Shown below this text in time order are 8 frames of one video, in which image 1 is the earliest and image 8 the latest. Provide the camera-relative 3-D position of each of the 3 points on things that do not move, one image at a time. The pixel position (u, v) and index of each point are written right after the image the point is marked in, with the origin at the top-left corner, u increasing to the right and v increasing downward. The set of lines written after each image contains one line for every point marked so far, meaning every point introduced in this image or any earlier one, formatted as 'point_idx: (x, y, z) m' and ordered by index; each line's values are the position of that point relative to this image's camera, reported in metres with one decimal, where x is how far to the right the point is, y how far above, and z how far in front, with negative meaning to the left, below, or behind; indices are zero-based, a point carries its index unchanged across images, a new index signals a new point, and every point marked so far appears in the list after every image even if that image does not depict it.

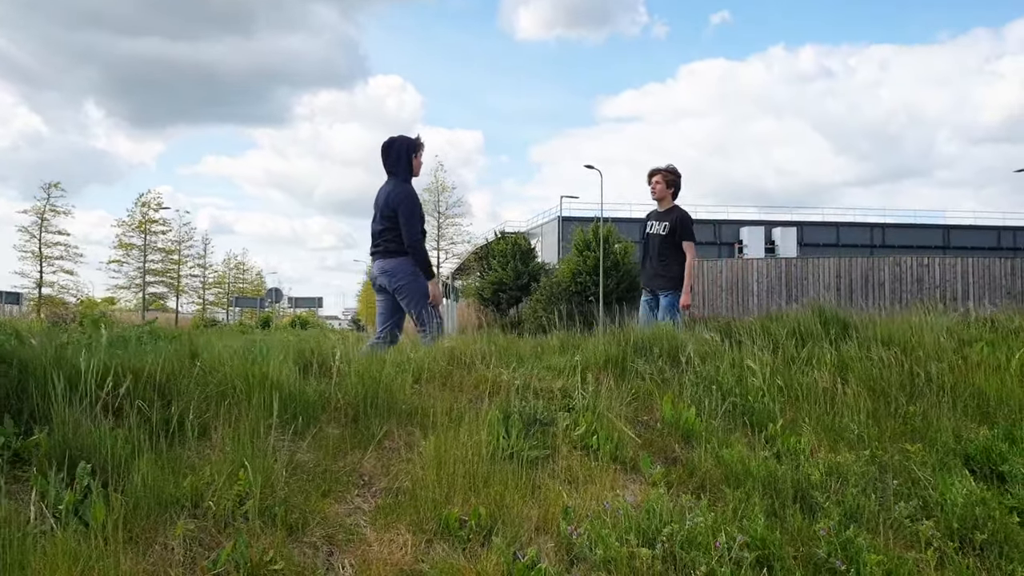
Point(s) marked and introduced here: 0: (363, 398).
0: (-0.6, -0.4, +3.6) m
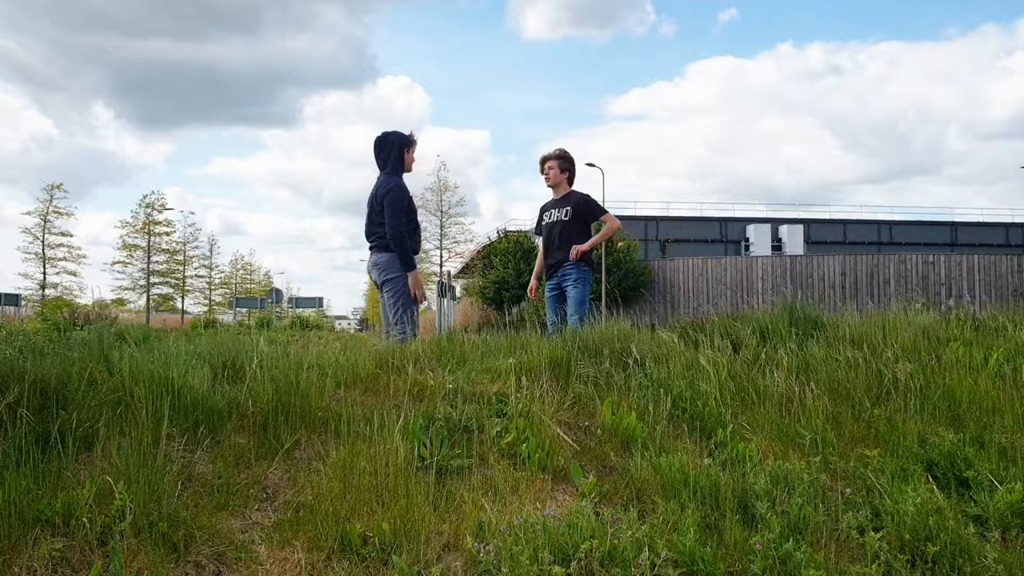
0: (-0.9, -0.4, +3.4) m
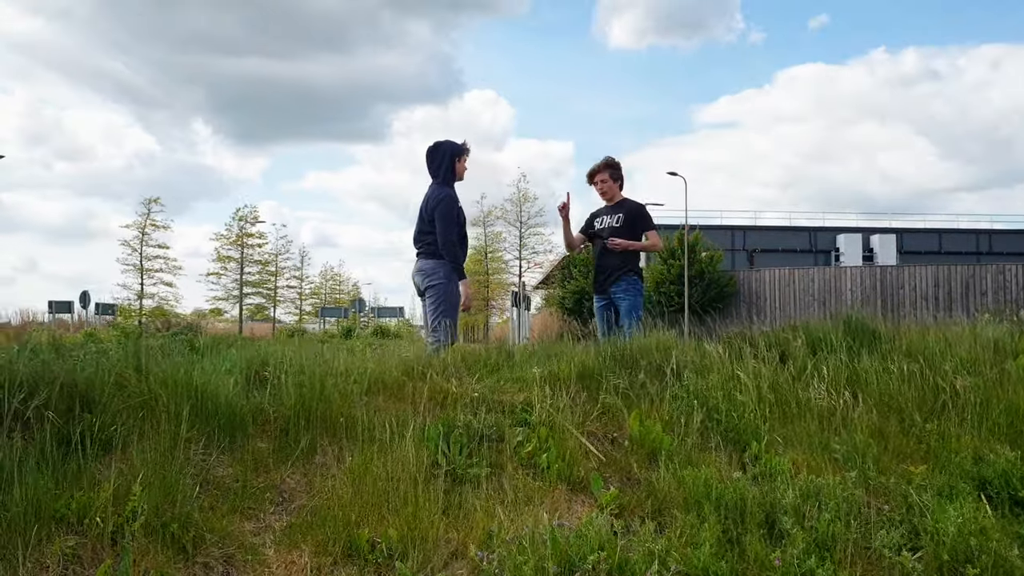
0: (-0.8, -0.5, +3.5) m
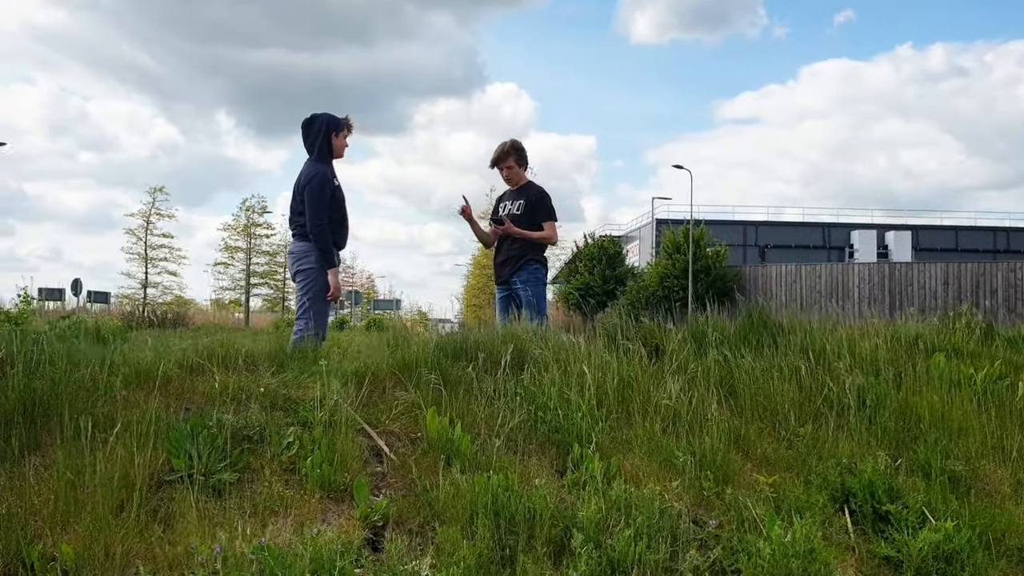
0: (-1.6, -0.4, +3.1) m
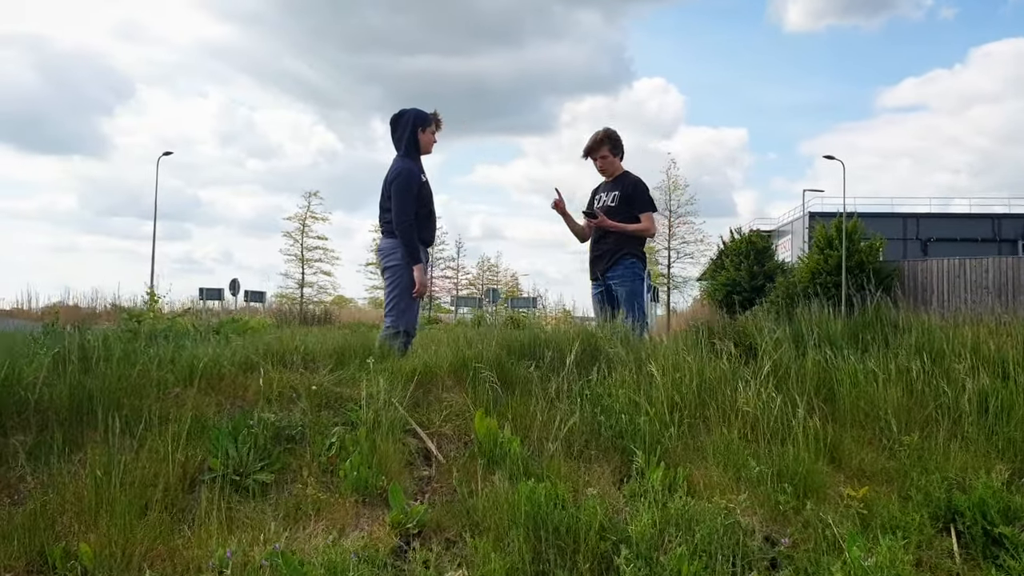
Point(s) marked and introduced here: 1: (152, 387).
0: (-1.4, -0.4, +3.1) m
1: (-1.3, -0.3, +3.3) m
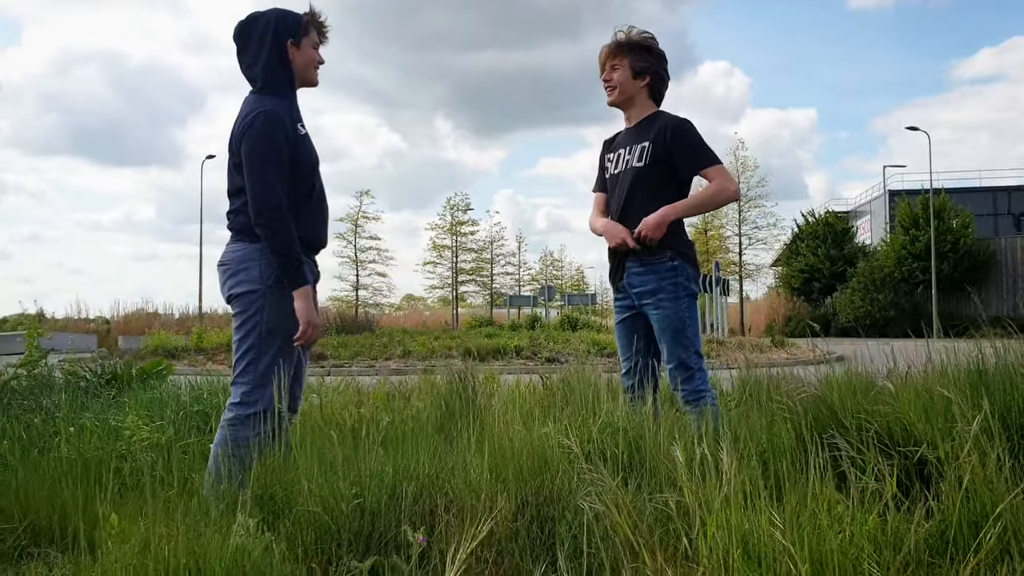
0: (-1.8, -0.5, +0.9) m
1: (-1.6, -0.5, +1.0) m
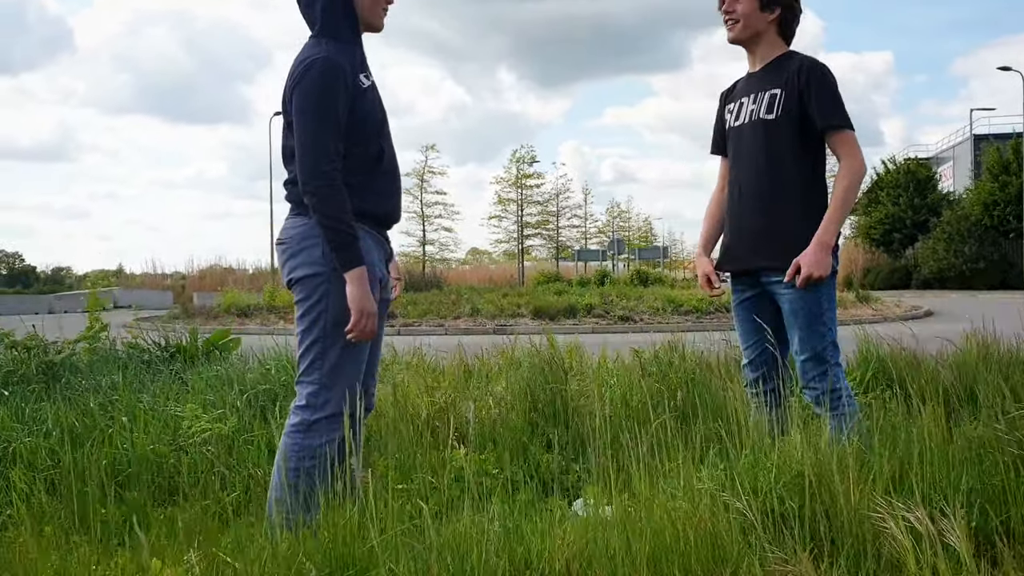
0: (-1.6, -0.6, +0.5) m
1: (-1.4, -0.6, +0.7) m
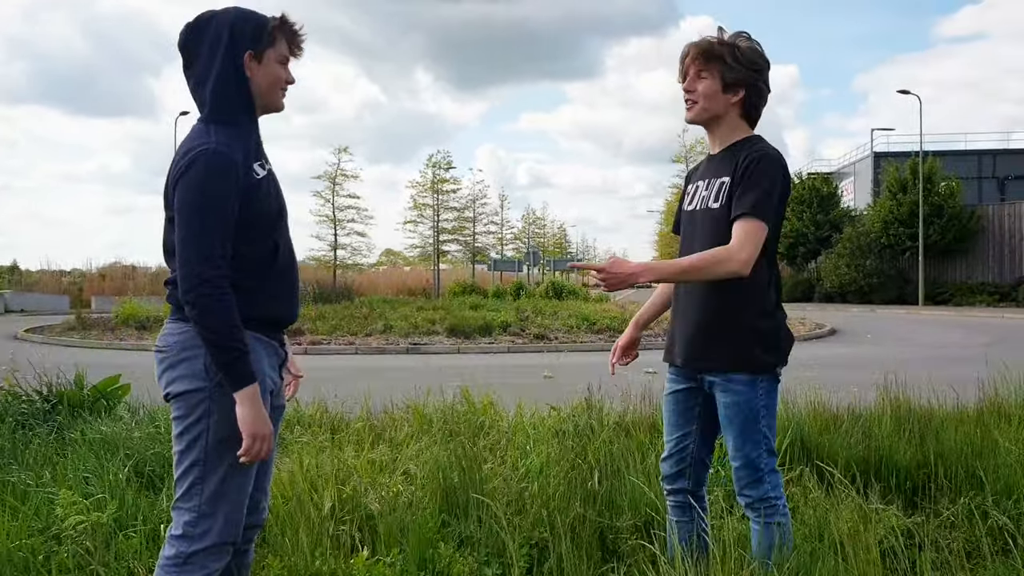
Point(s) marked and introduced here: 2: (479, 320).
0: (-1.7, -0.9, +0.2) m
1: (-1.5, -0.8, +0.3) m
2: (-0.6, -0.6, +16.6) m
